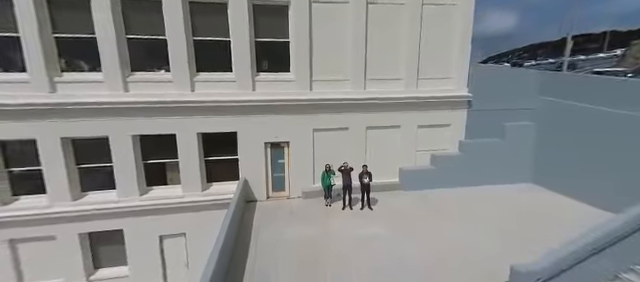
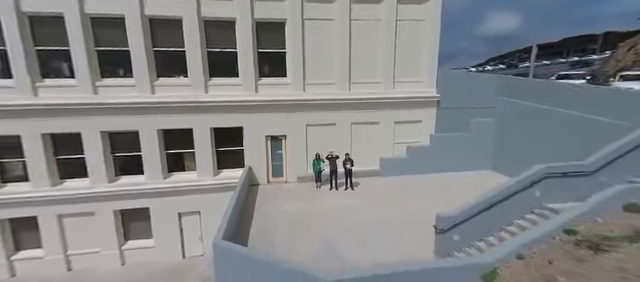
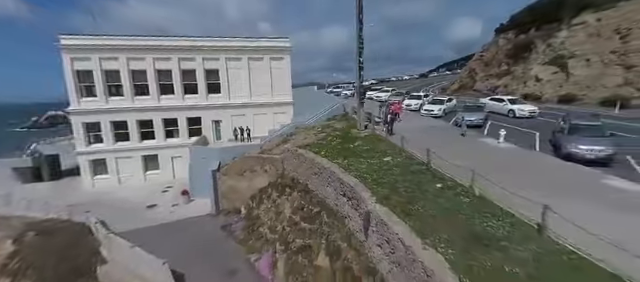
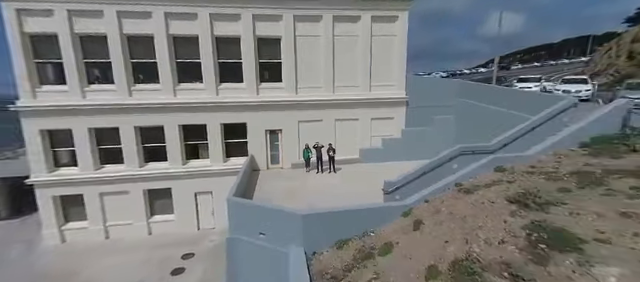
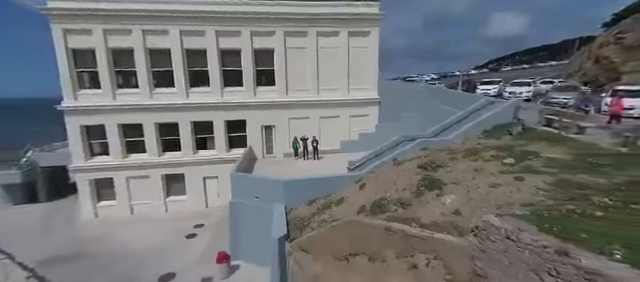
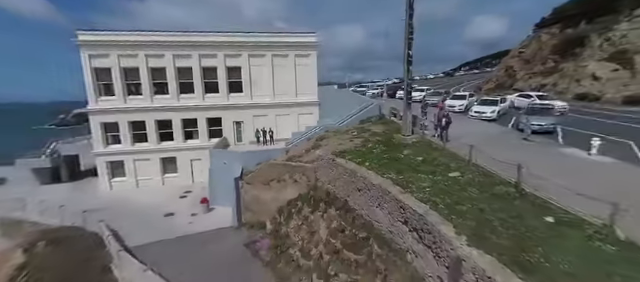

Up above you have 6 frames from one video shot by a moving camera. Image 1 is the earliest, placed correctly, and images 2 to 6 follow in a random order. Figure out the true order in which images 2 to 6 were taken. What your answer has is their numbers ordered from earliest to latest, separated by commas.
2, 4, 5, 6, 3
